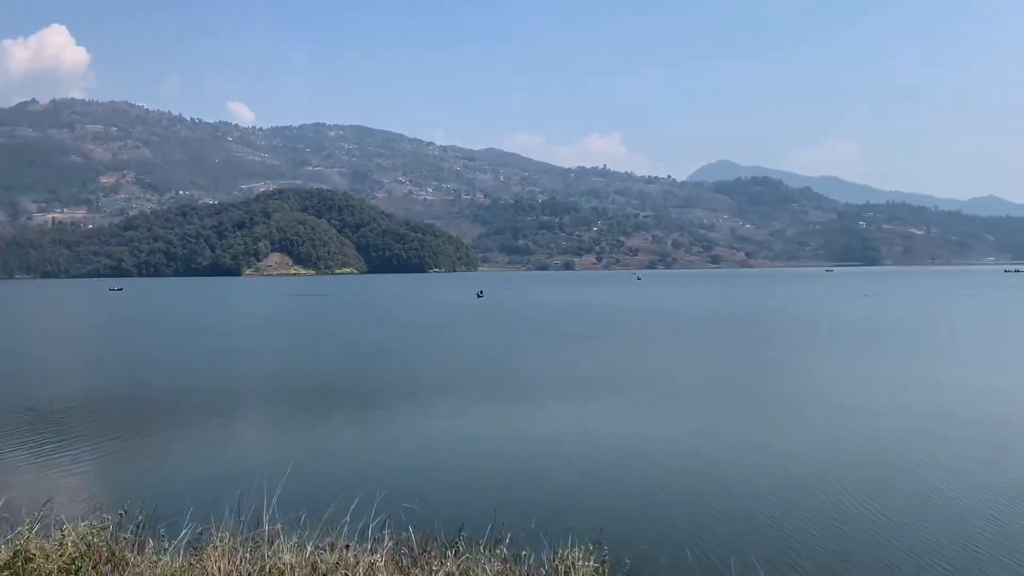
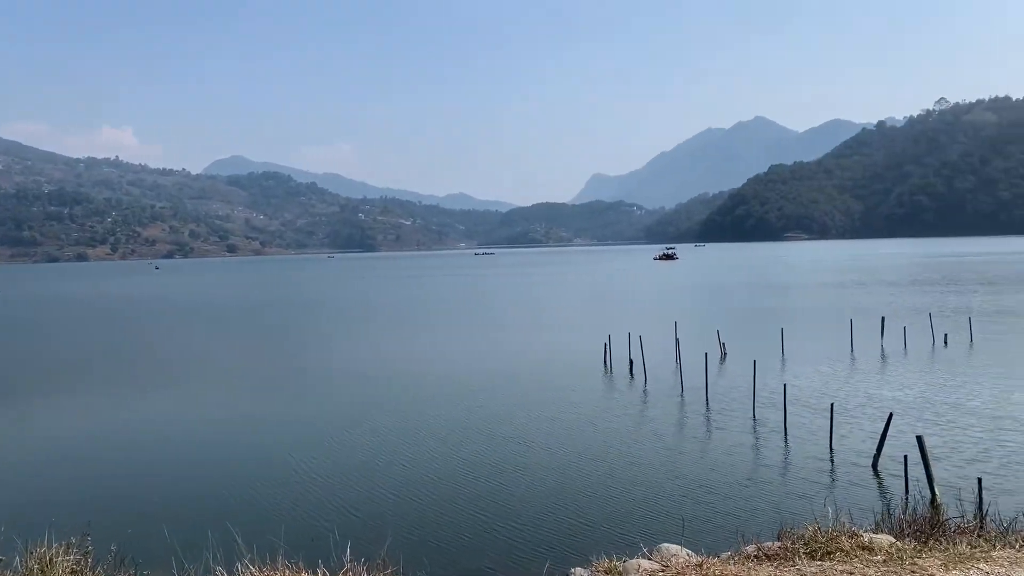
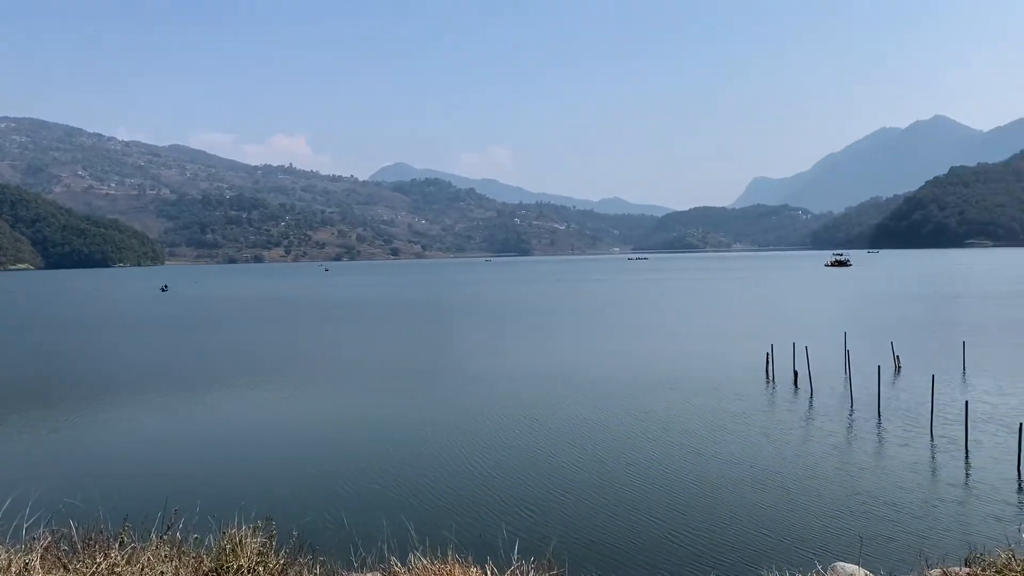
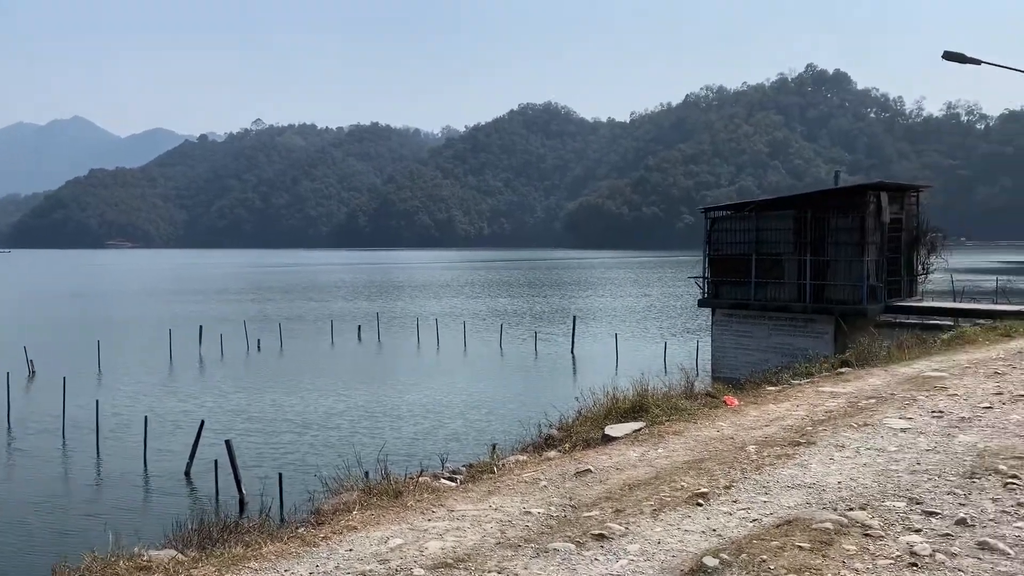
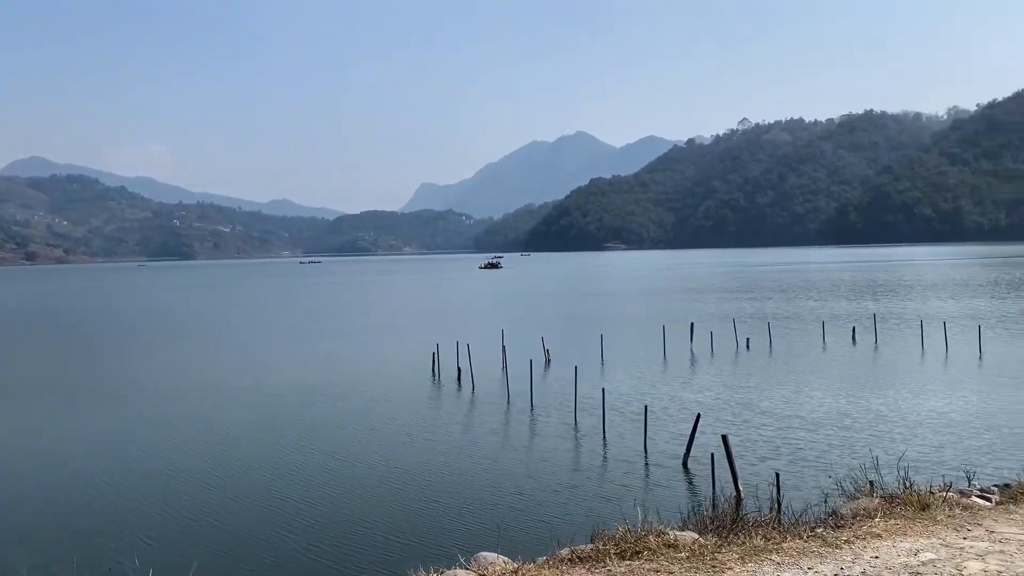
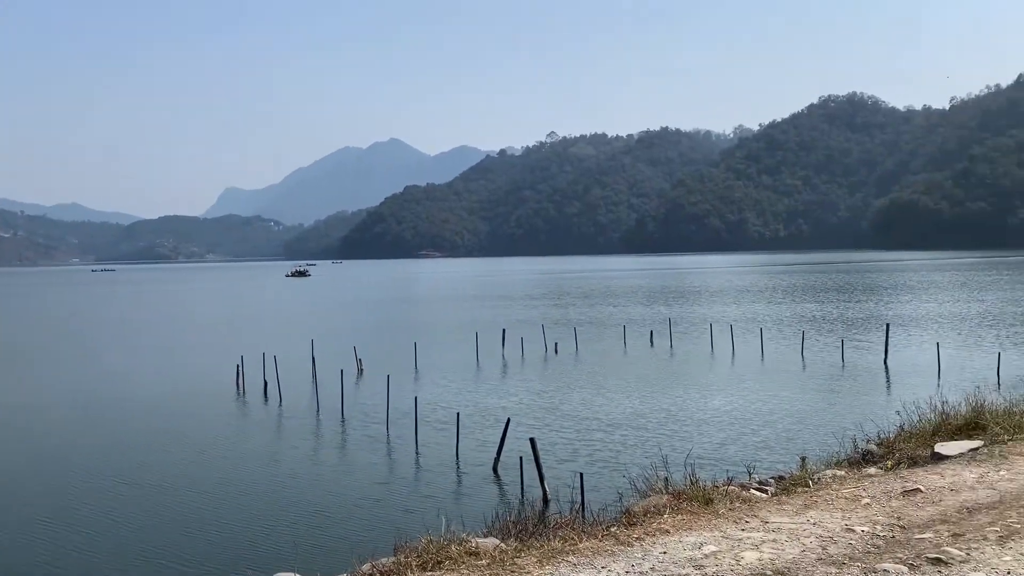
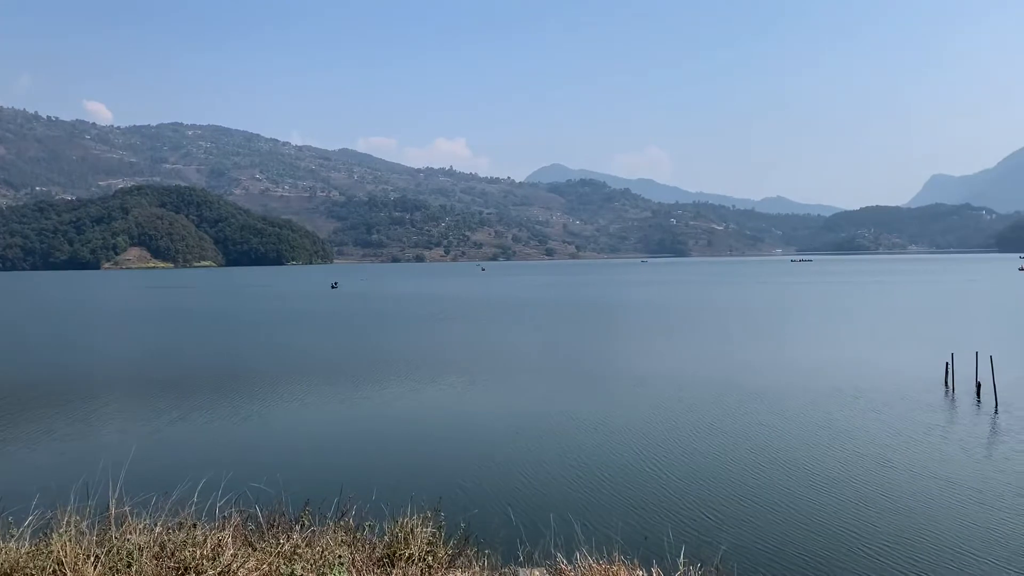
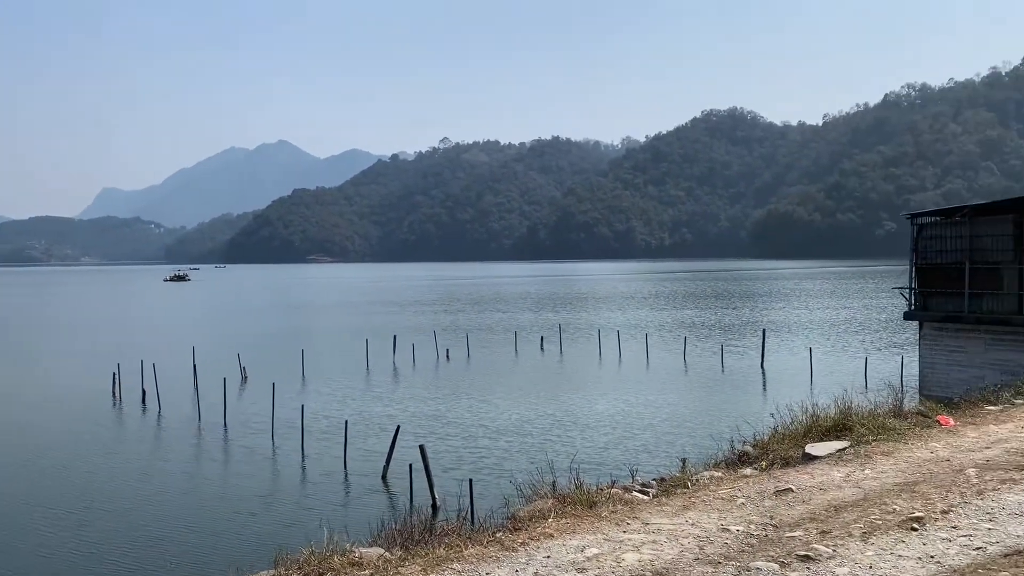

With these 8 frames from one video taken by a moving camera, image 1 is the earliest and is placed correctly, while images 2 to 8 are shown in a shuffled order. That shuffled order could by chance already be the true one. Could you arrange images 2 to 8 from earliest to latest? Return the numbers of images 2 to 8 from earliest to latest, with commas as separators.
7, 3, 2, 5, 6, 8, 4
